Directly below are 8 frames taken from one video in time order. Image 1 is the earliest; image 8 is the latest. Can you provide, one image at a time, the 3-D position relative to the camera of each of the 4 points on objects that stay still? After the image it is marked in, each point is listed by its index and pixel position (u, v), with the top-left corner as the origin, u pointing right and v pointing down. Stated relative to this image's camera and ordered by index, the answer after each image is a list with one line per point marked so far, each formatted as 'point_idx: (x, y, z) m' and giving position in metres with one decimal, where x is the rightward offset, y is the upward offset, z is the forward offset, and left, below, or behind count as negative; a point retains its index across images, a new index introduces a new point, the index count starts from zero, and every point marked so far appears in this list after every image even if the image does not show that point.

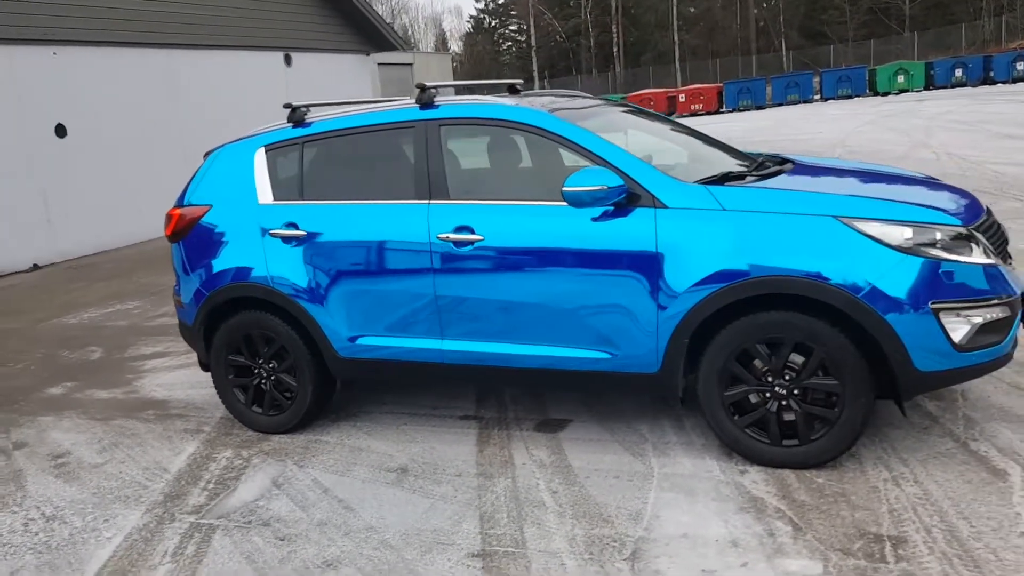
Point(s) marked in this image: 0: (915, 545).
0: (+1.2, -0.8, +2.8) m
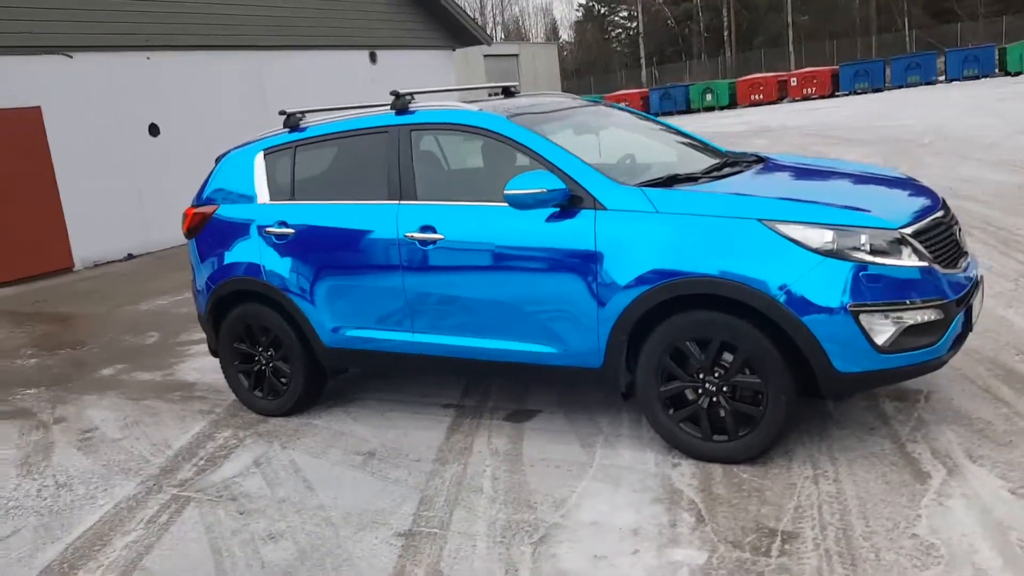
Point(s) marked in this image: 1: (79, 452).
0: (+0.9, -0.8, +2.9) m
1: (-2.2, -0.8, +4.6) m
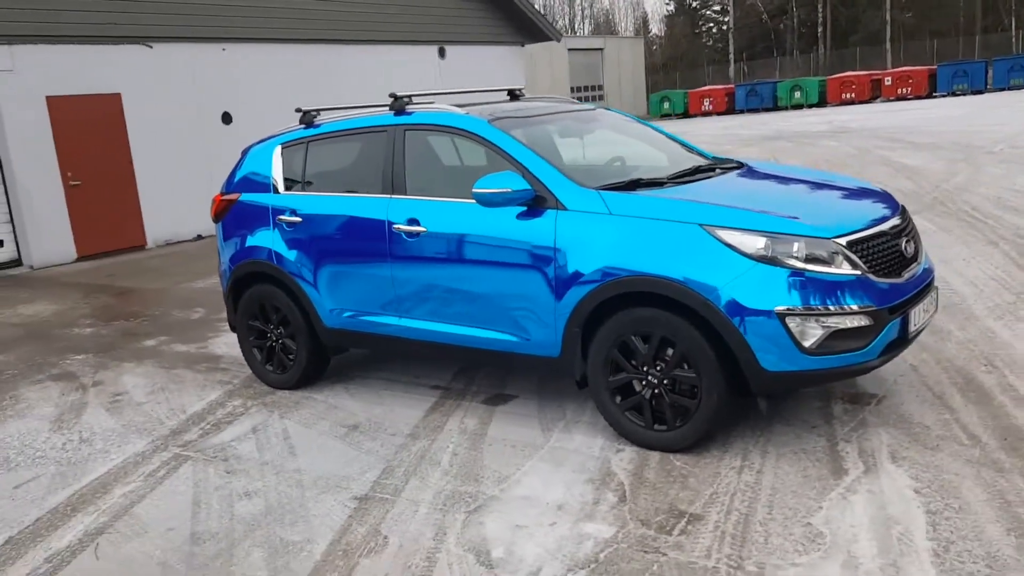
0: (+0.7, -0.8, +3.2) m
1: (-2.3, -0.7, +5.1) m
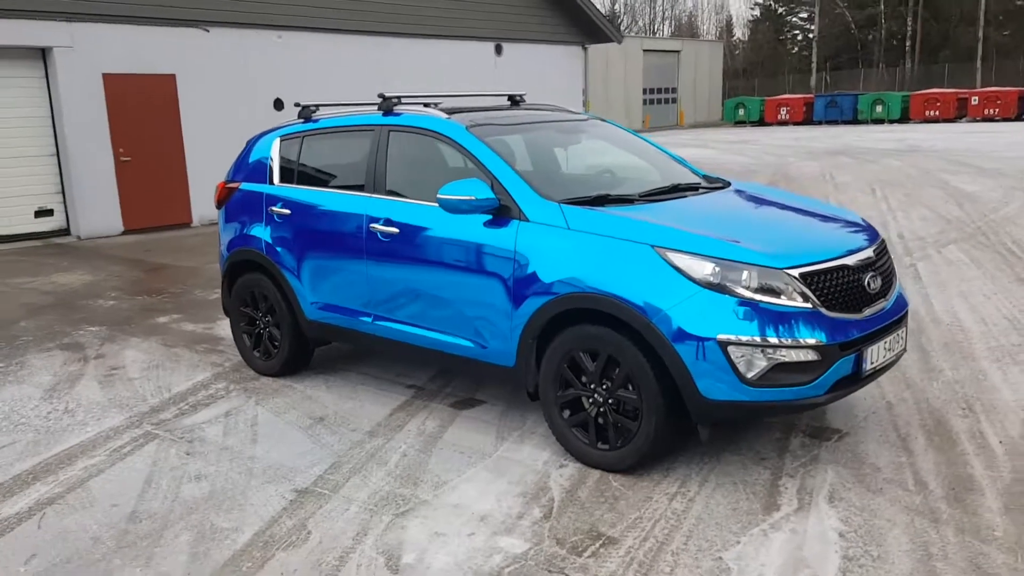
0: (+0.4, -0.9, +3.1) m
1: (-2.4, -0.6, +5.3) m
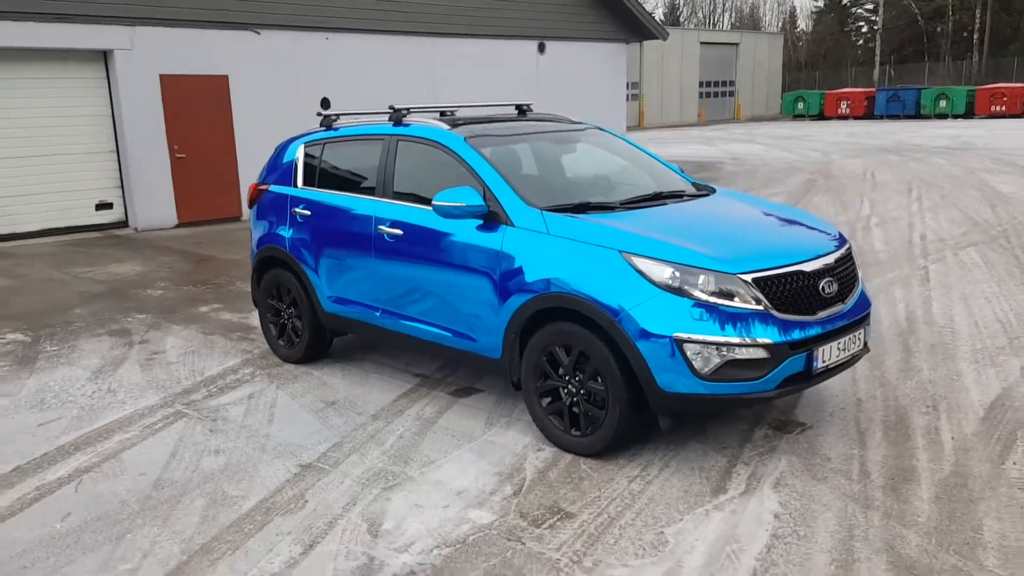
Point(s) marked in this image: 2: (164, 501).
0: (+0.2, -0.9, +3.5) m
1: (-2.4, -0.5, +5.9) m
2: (-1.5, -0.9, +3.9) m
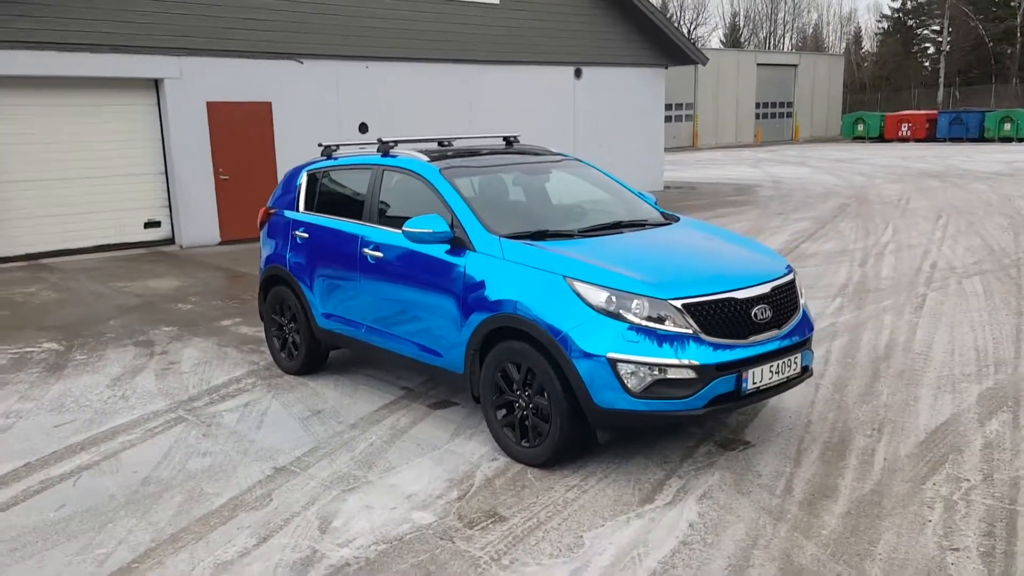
0: (0.0, -1.0, +3.8) m
1: (-2.5, -0.6, +6.4) m
2: (-1.7, -1.0, +4.3) m
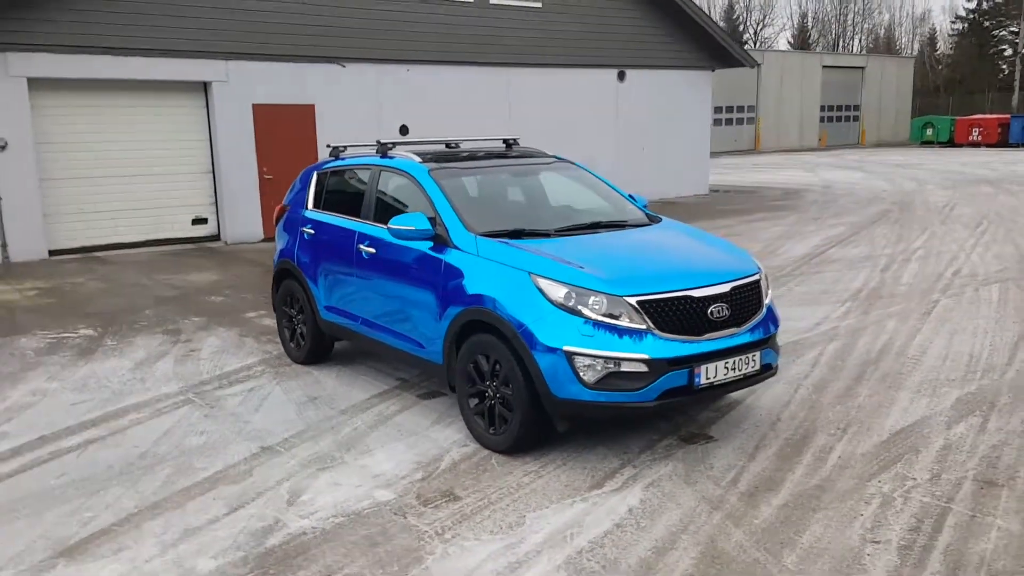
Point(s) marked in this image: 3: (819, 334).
0: (-0.2, -1.0, +4.1) m
1: (-2.5, -0.5, +6.8) m
2: (-1.9, -0.9, +4.7) m
3: (+2.4, -0.4, +7.1) m
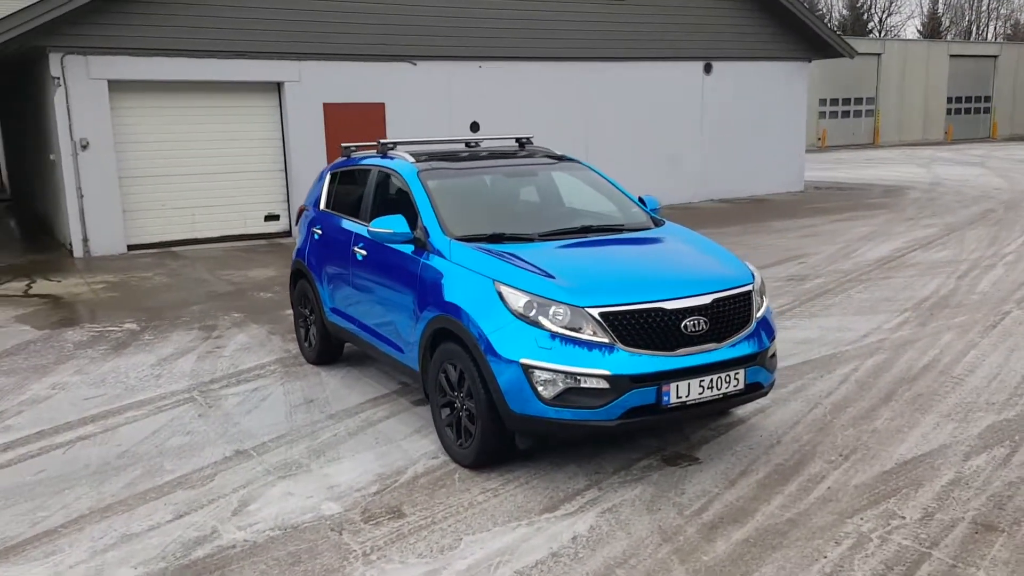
0: (-0.5, -1.0, +3.9) m
1: (-2.4, -0.5, +6.9) m
2: (-2.0, -0.9, +4.7) m
3: (+2.5, -0.4, +6.6) m
